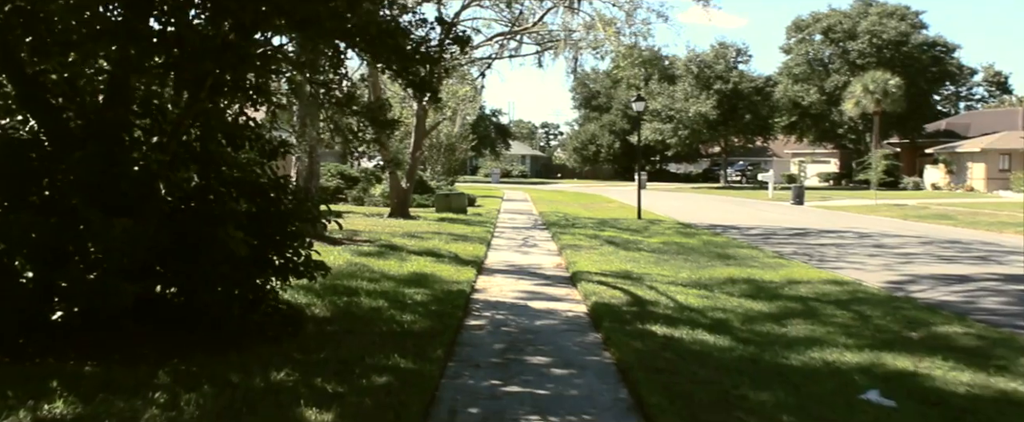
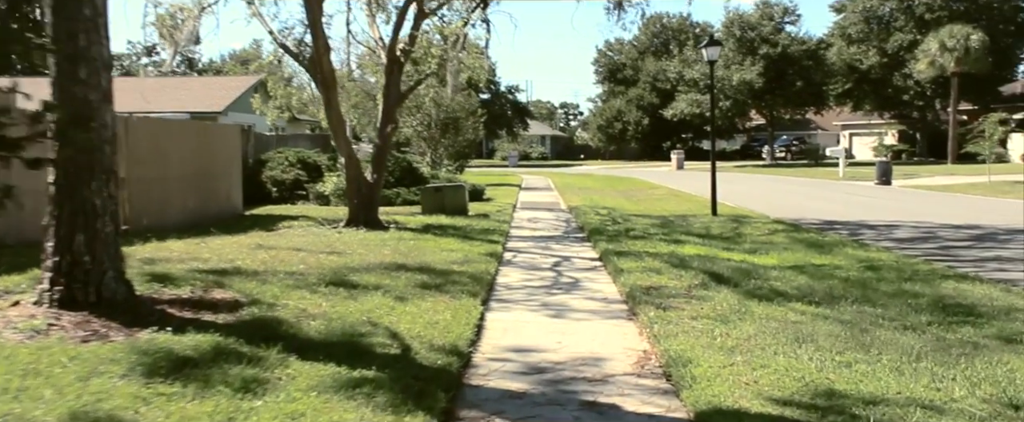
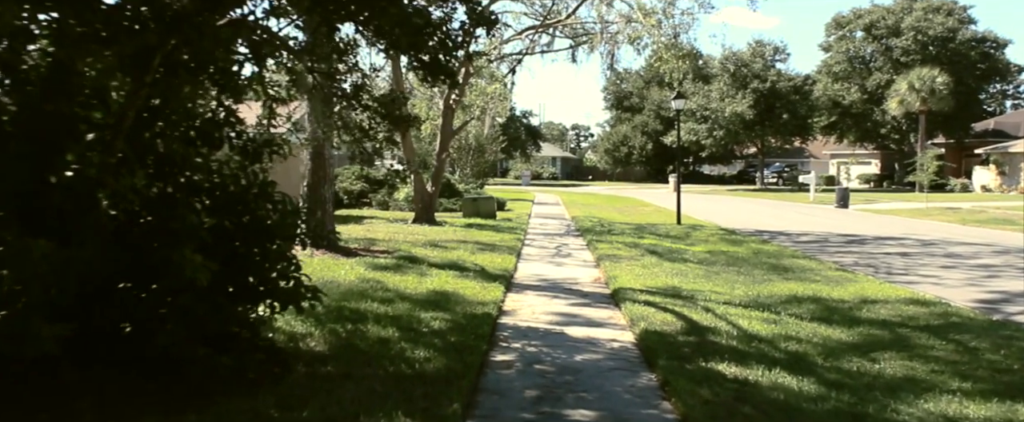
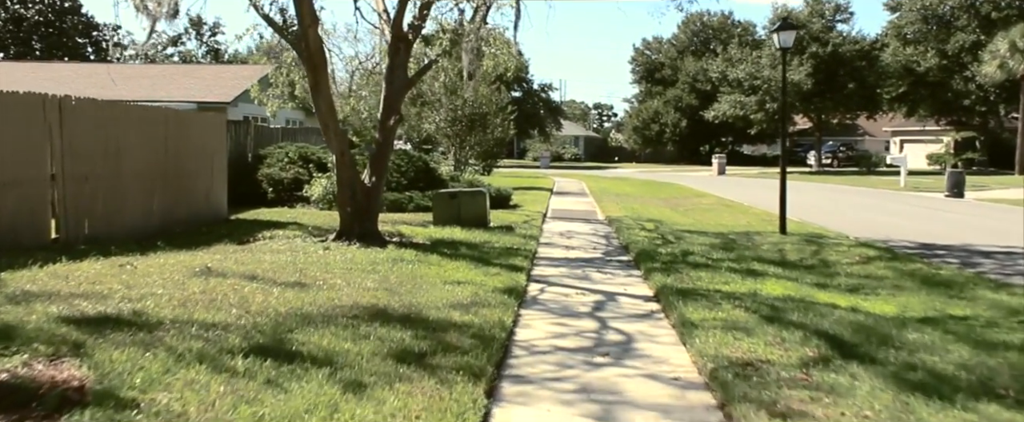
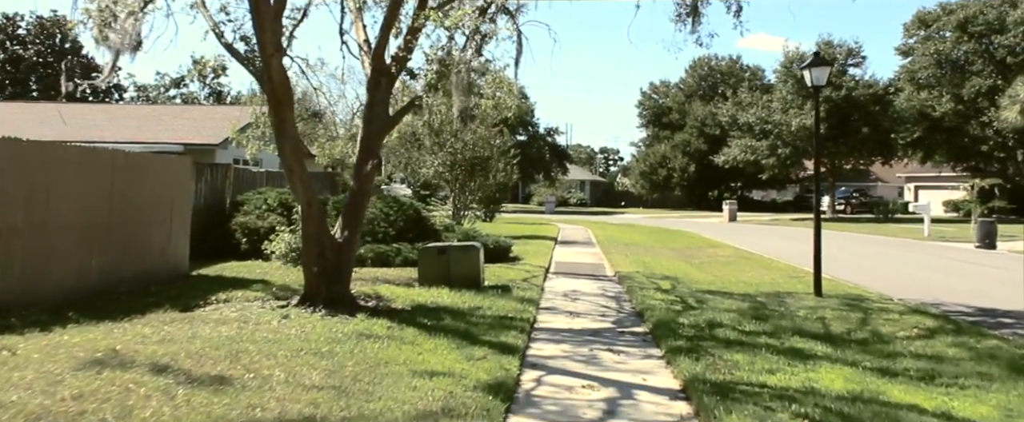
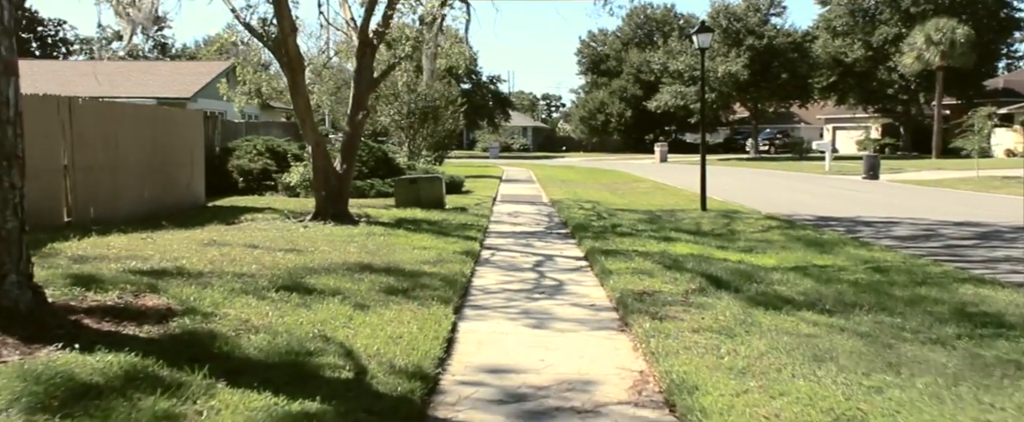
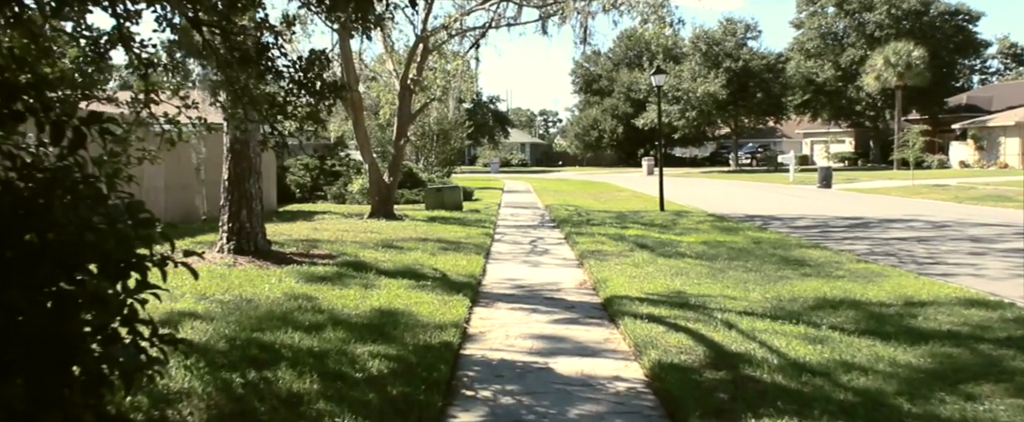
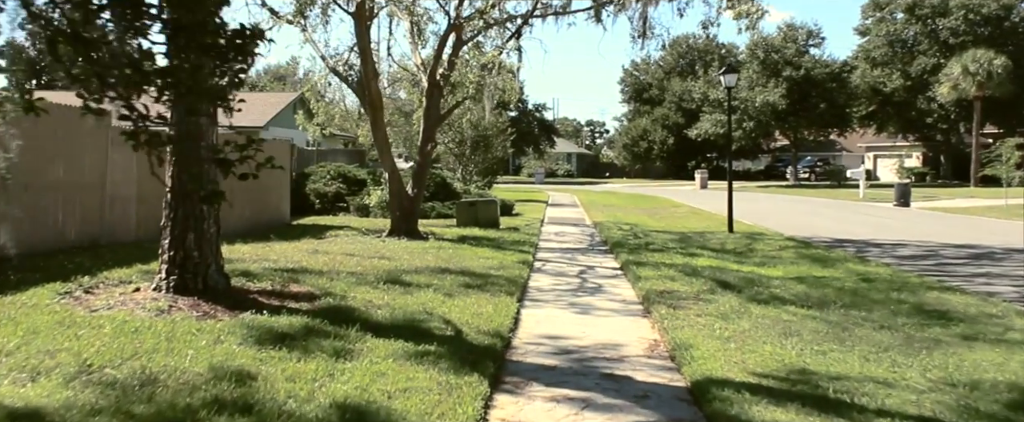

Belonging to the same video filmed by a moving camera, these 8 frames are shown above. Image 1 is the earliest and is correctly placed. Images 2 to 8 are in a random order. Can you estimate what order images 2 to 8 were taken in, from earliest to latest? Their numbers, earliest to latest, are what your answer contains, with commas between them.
3, 7, 8, 2, 6, 4, 5
